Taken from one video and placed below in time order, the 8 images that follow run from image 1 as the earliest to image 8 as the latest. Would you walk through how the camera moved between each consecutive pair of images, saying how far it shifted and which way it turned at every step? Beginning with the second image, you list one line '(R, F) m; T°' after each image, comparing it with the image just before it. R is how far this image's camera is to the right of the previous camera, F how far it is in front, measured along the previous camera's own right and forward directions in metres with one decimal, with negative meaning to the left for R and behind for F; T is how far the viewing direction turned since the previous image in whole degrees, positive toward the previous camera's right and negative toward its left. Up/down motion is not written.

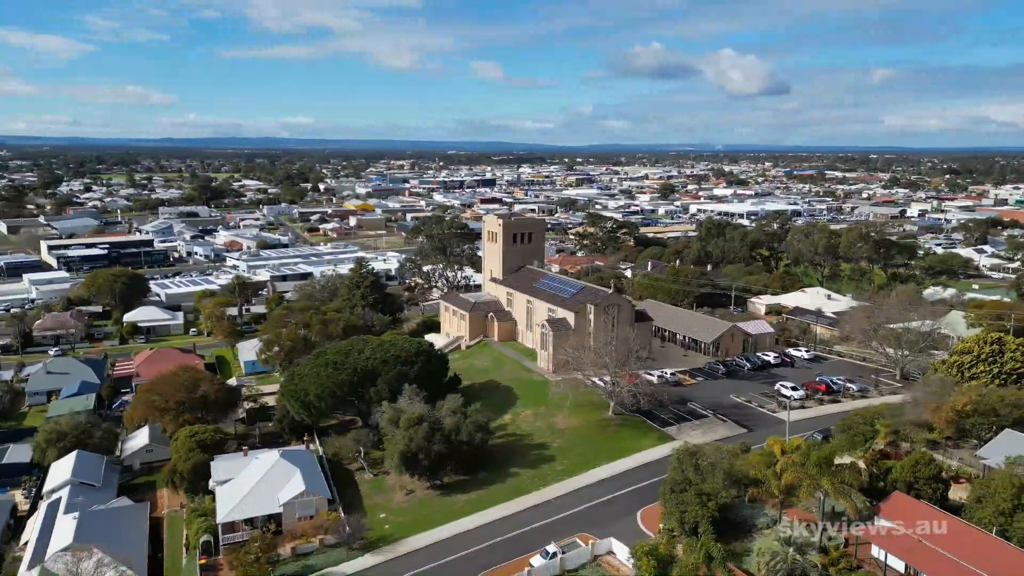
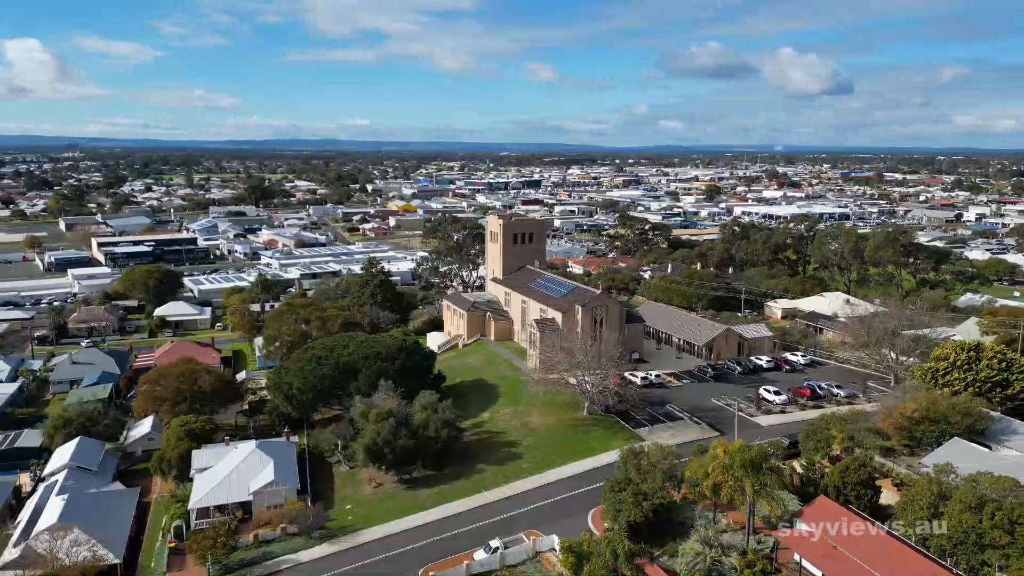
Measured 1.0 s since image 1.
(+3.4, -0.2) m; -4°
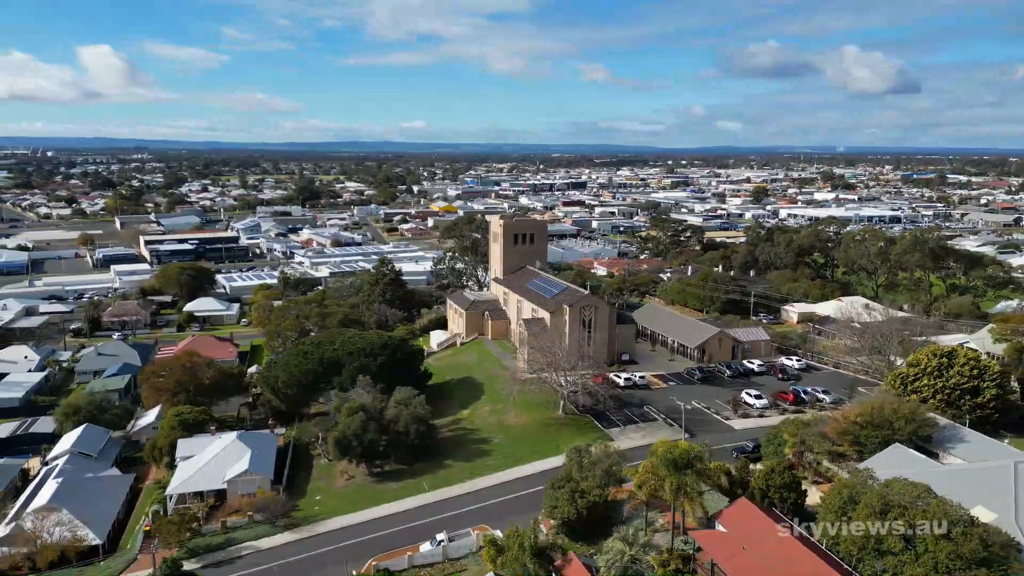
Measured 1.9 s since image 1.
(+3.4, -0.2) m; -4°
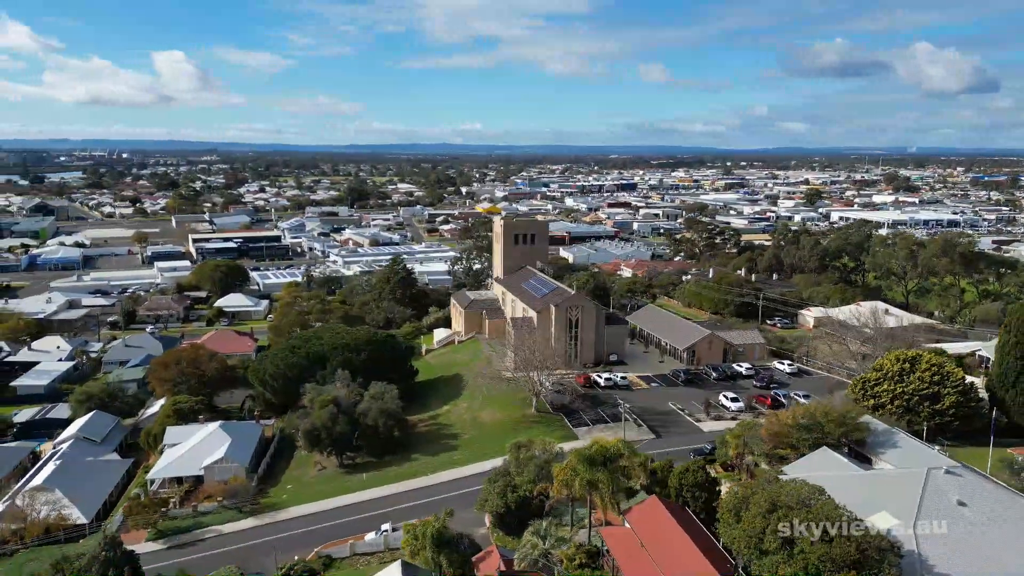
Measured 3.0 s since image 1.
(+3.7, -0.3) m; -4°
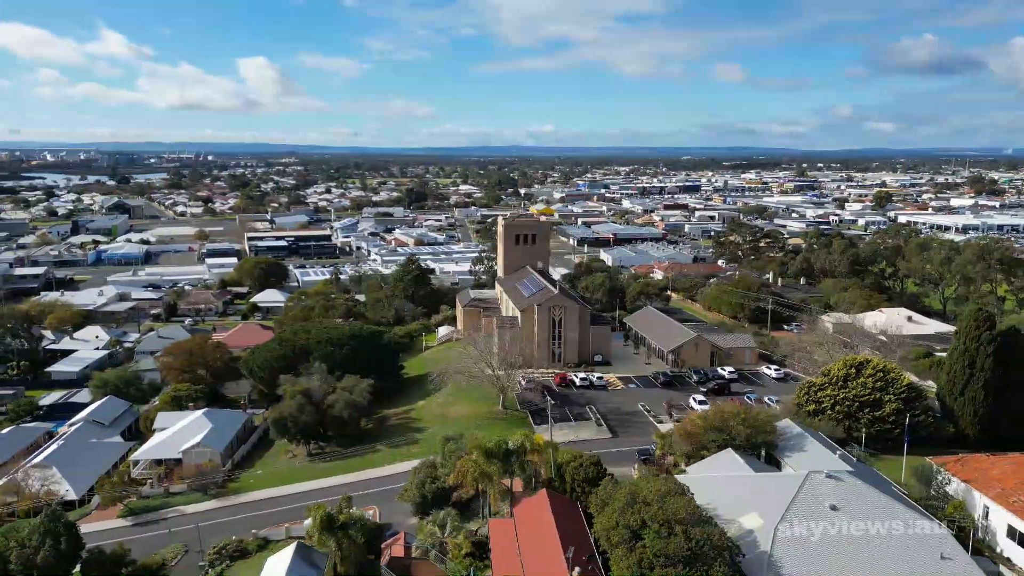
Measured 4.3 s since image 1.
(+4.6, -0.3) m; -5°
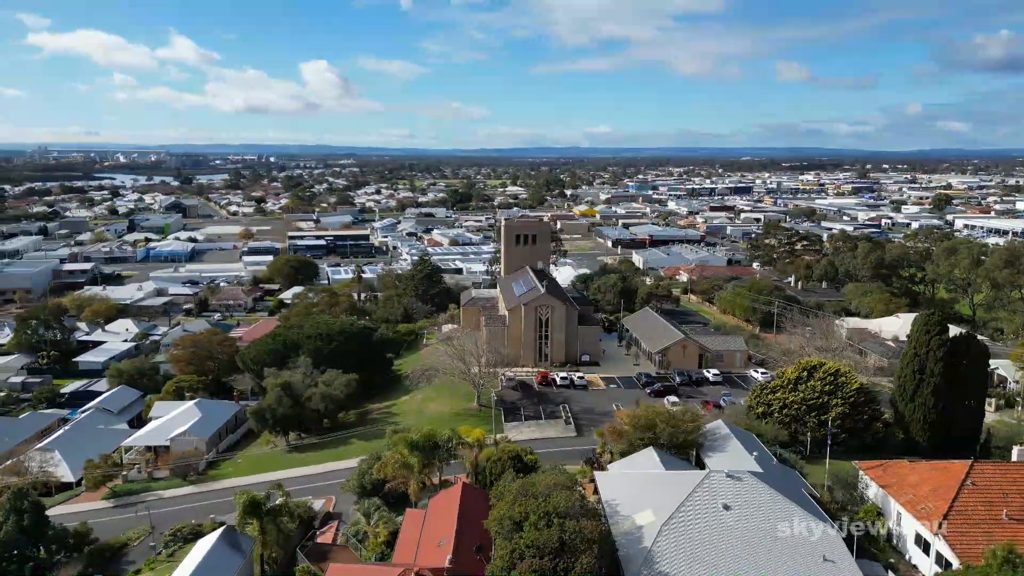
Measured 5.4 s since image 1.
(+3.7, -0.3) m; -4°
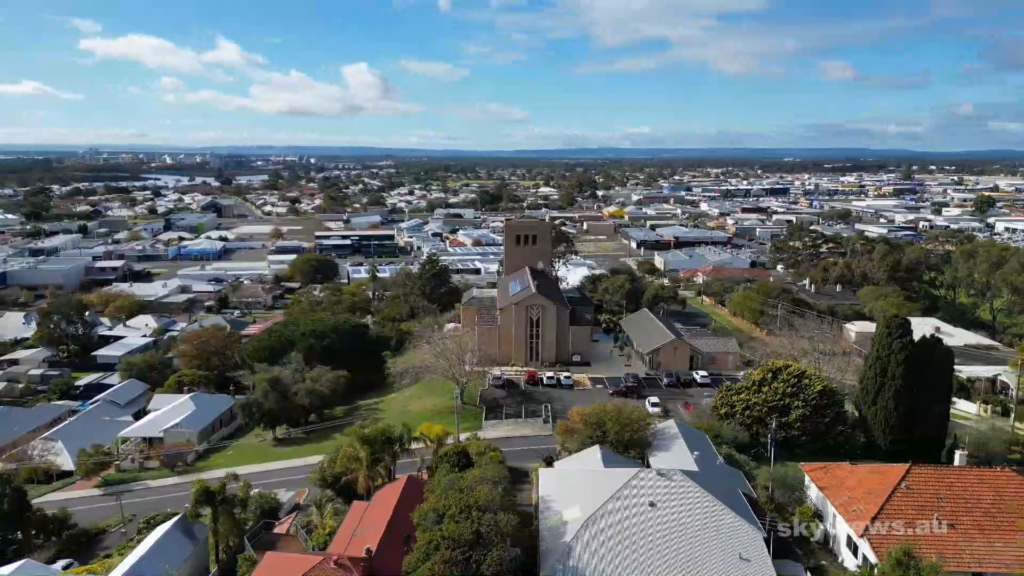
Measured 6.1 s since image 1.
(+2.5, -0.2) m; -3°
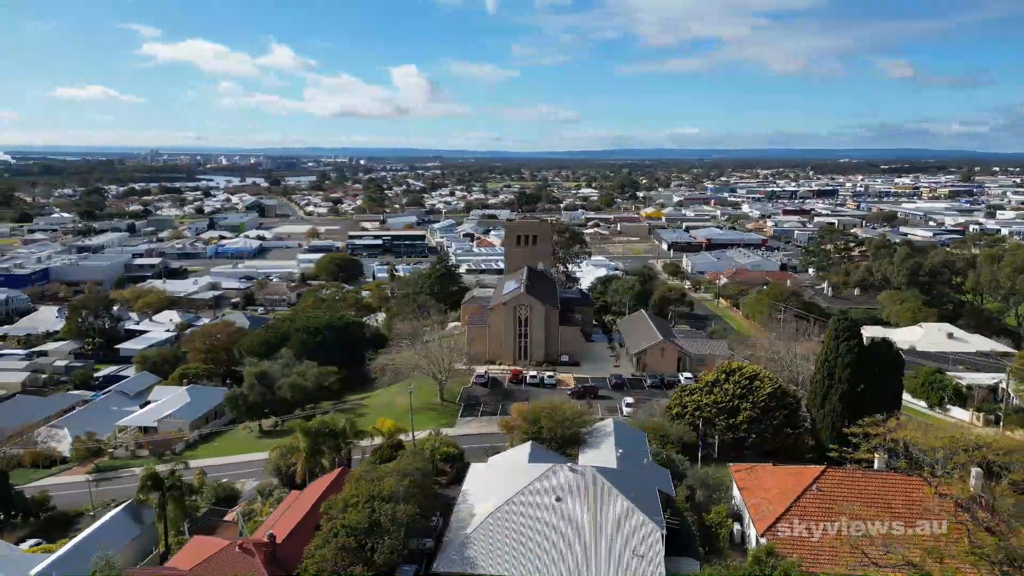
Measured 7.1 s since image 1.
(+3.2, -0.3) m; -3°
